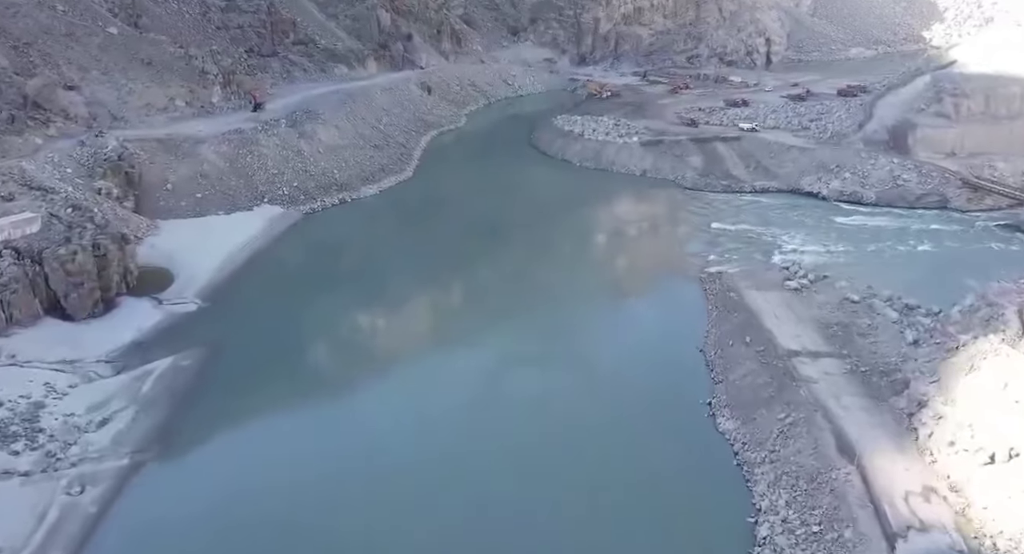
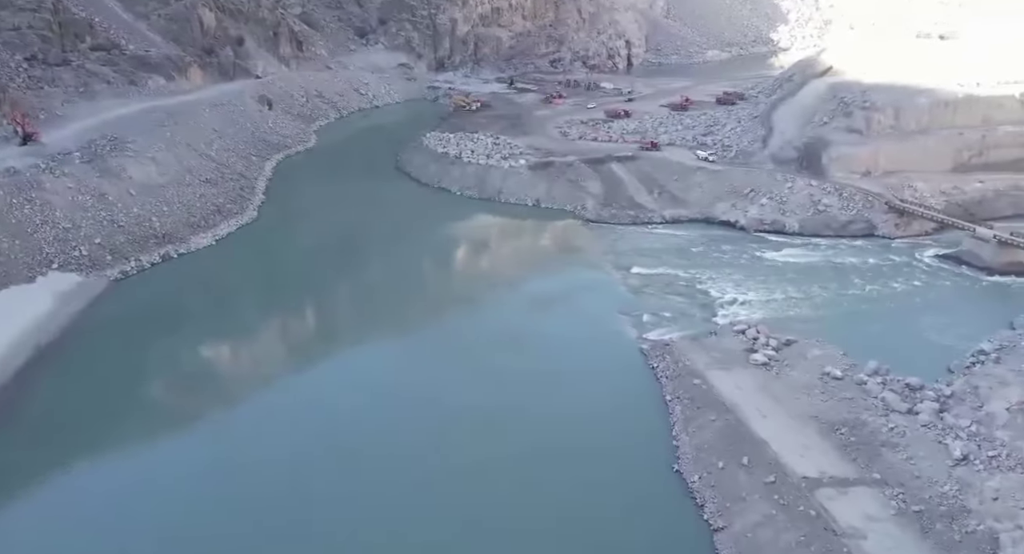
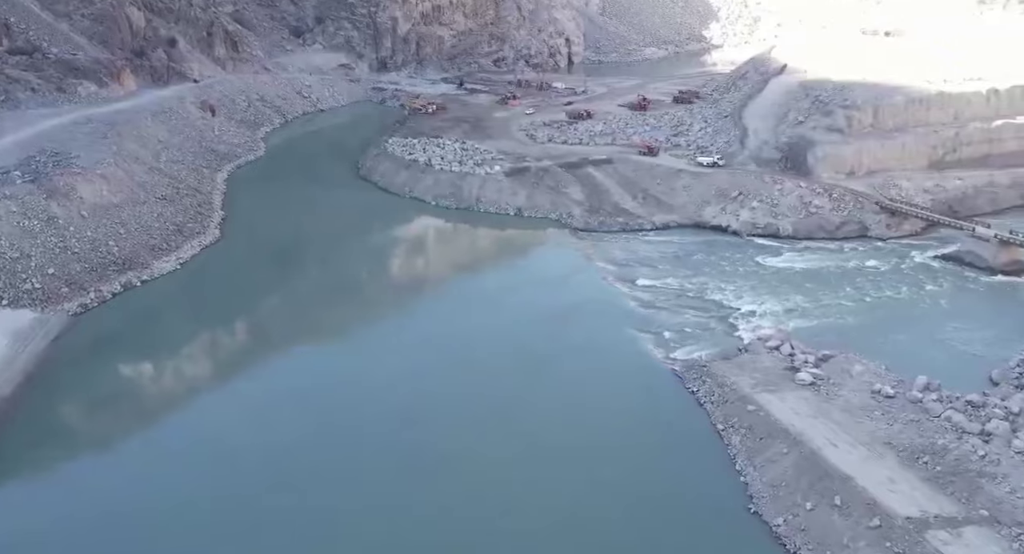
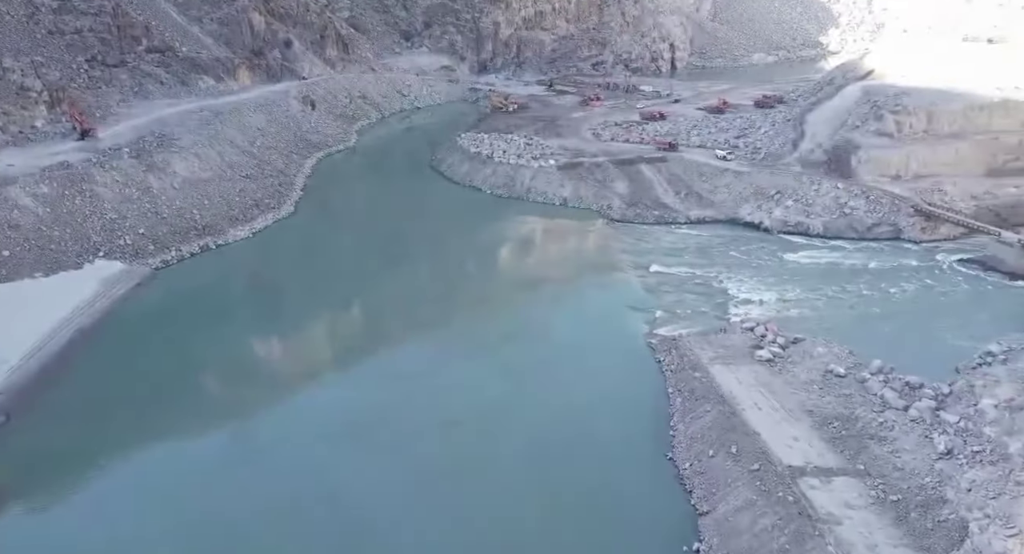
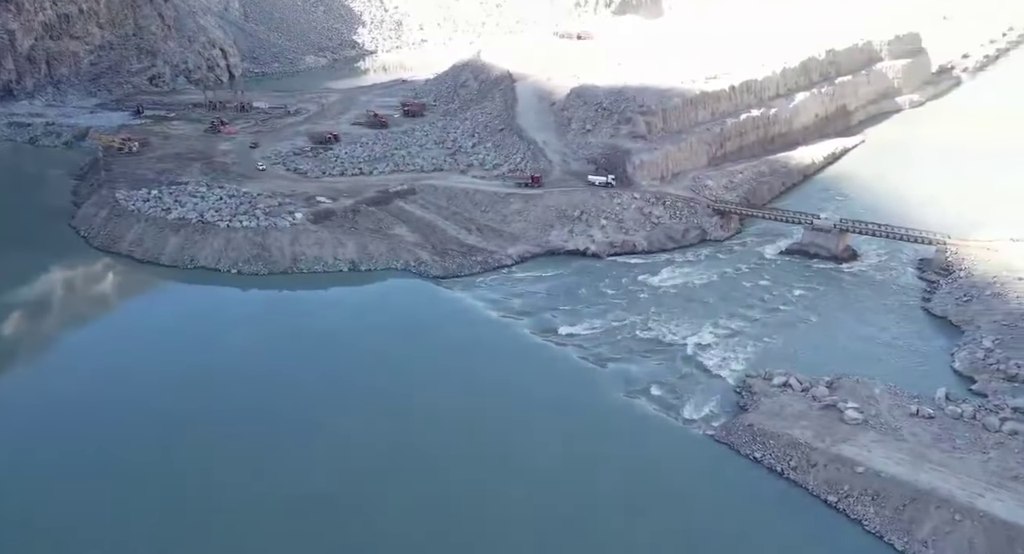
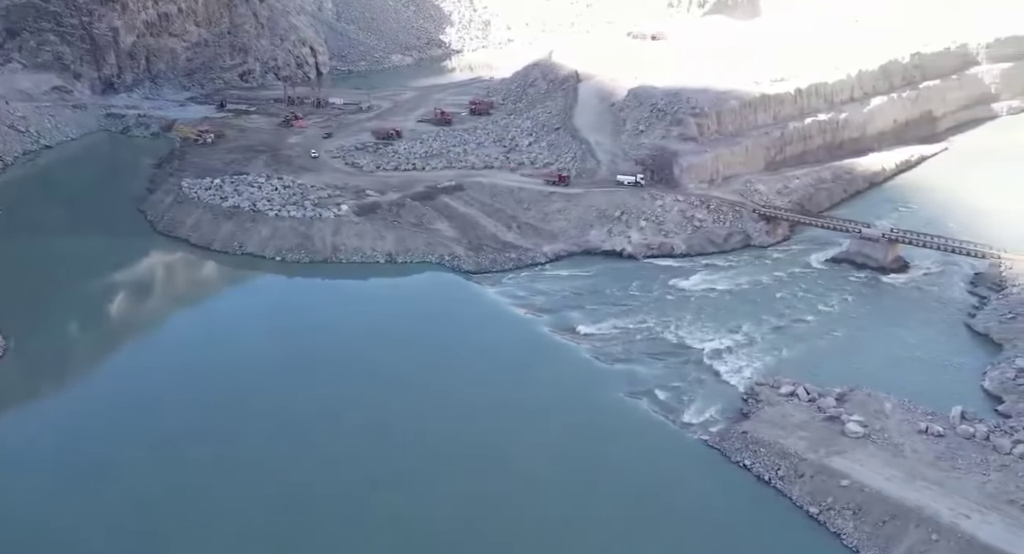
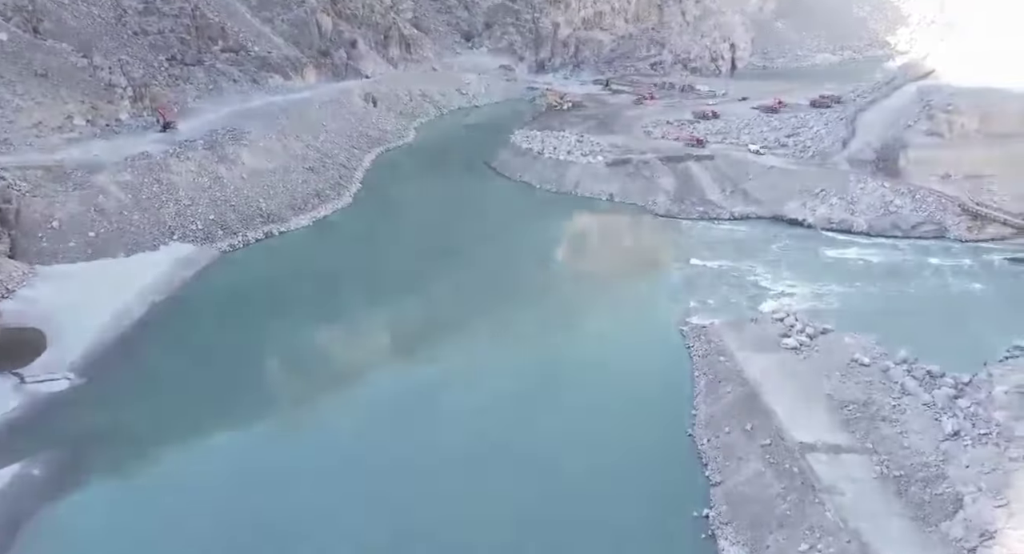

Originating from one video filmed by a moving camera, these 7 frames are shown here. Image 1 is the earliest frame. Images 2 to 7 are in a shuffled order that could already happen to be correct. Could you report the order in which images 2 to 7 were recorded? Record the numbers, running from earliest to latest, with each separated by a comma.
7, 4, 2, 3, 6, 5
